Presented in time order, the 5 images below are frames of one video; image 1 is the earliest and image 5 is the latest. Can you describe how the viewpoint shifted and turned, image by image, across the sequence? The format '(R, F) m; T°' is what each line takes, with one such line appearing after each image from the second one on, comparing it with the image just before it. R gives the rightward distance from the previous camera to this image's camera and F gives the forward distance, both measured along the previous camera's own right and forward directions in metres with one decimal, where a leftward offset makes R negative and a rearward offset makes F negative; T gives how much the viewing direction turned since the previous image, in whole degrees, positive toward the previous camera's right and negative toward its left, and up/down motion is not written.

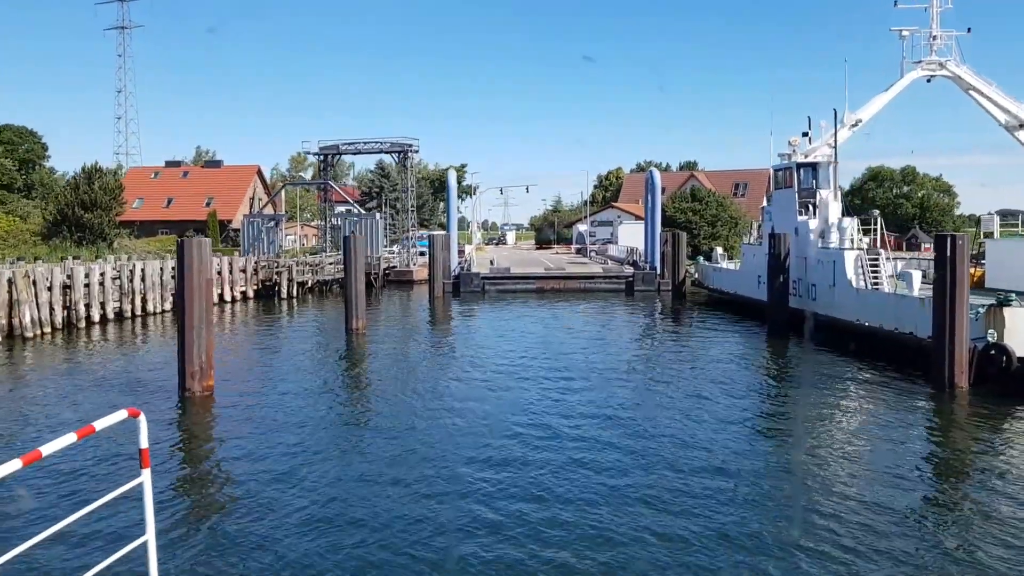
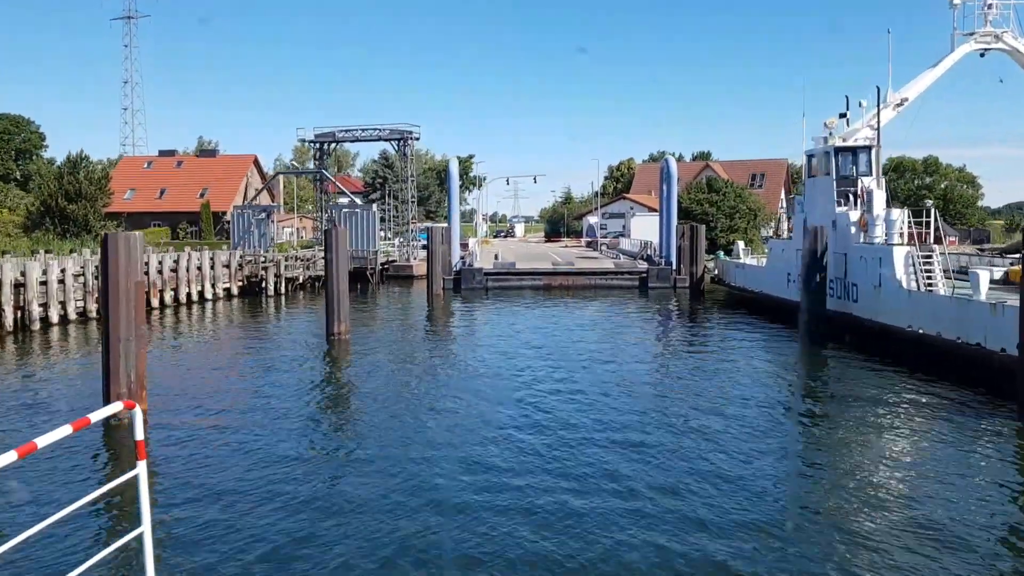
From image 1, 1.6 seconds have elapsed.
(+0.2, +2.2) m; -1°
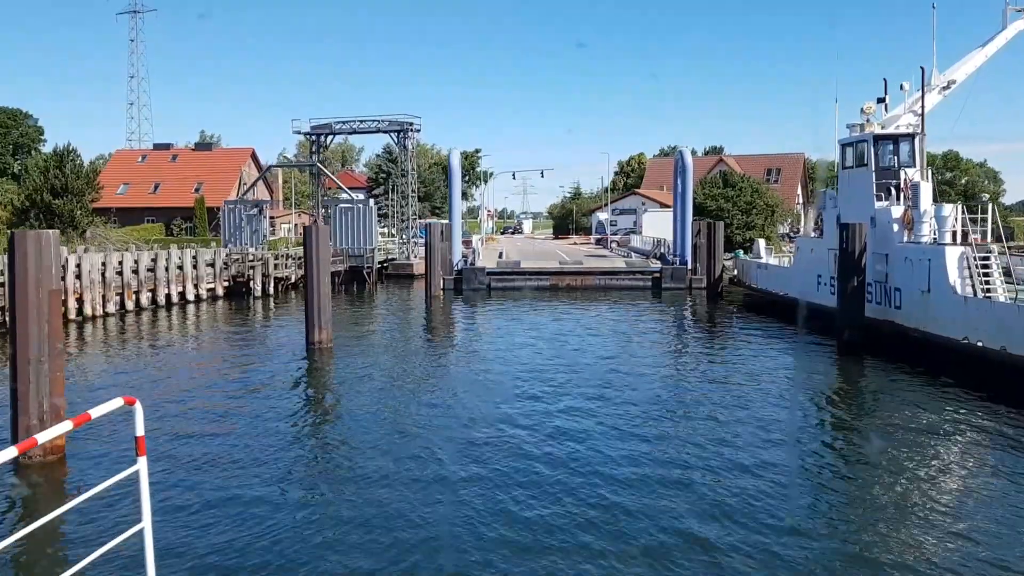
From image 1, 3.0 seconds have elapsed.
(+0.2, +1.8) m; -1°
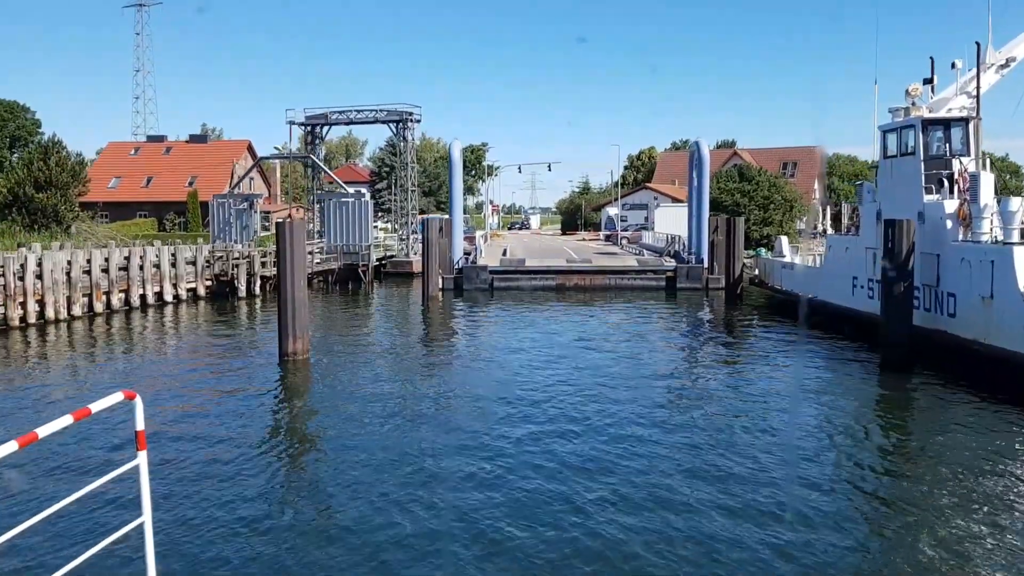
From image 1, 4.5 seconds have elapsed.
(+0.1, +1.8) m; -1°
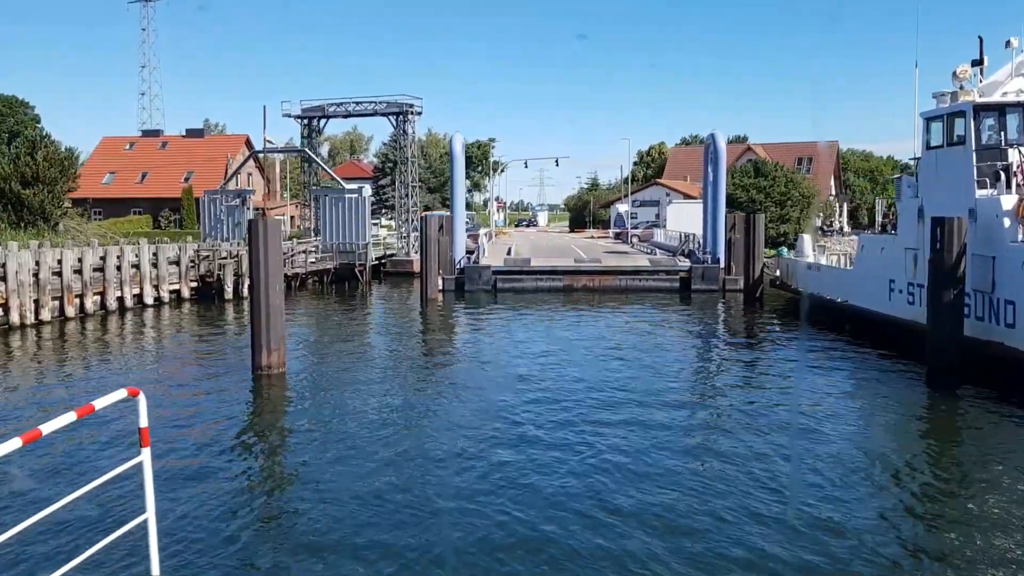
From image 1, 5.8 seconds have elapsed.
(+0.1, +1.5) m; -1°
